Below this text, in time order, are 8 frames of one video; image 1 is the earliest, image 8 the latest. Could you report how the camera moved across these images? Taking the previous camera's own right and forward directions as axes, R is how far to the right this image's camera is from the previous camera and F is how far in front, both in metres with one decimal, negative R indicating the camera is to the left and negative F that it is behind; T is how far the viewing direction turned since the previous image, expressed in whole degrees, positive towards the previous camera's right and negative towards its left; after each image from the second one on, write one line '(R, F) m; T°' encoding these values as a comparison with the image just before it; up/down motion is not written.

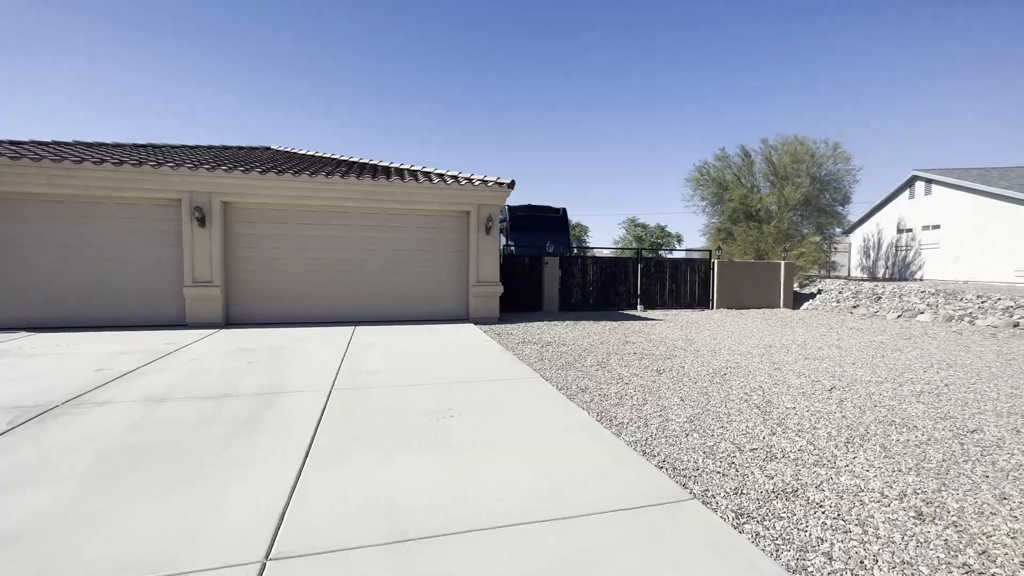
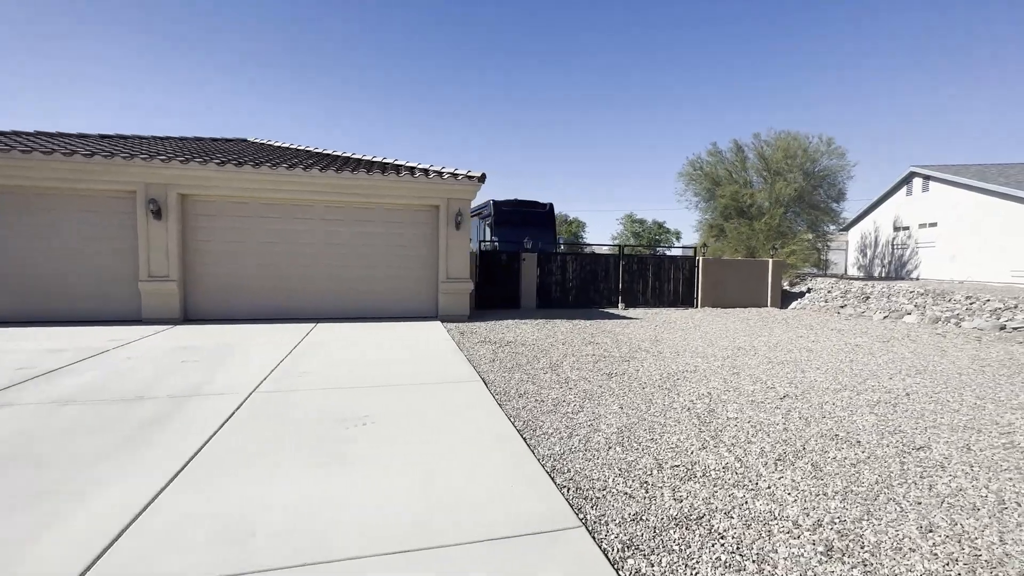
(+0.9, +0.4) m; -1°
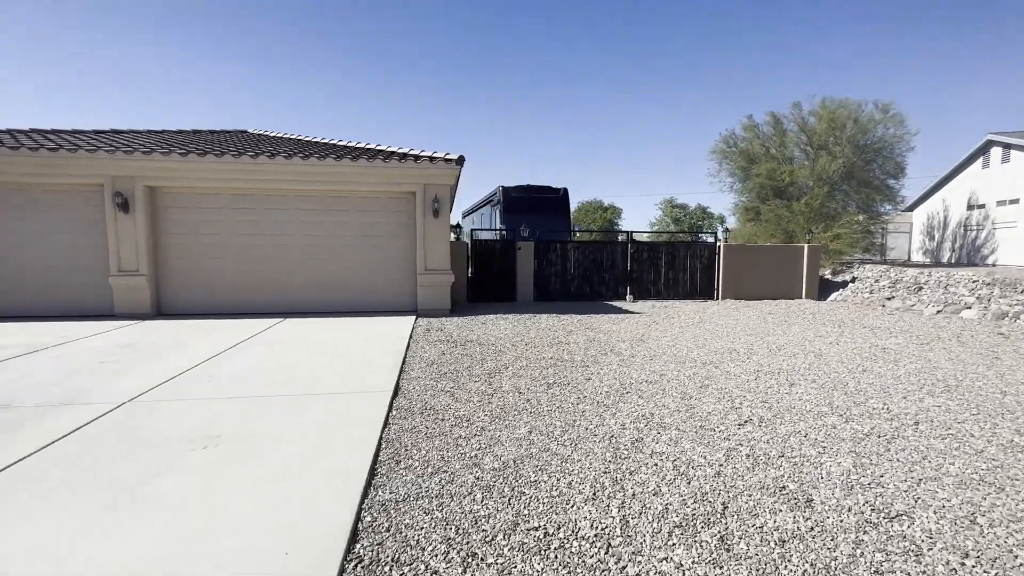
(+1.5, +1.0) m; -6°
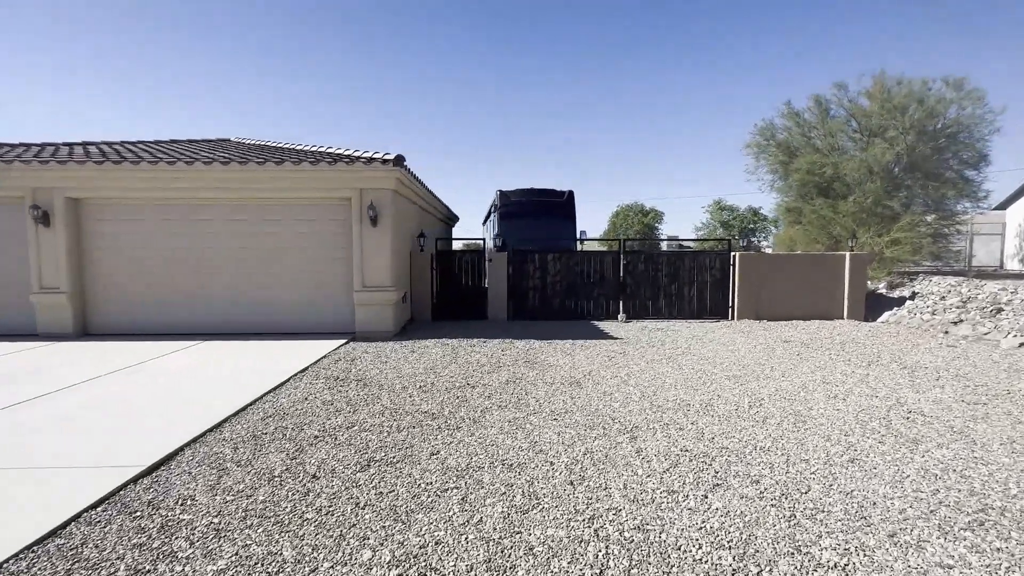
(+2.2, +1.8) m; -7°
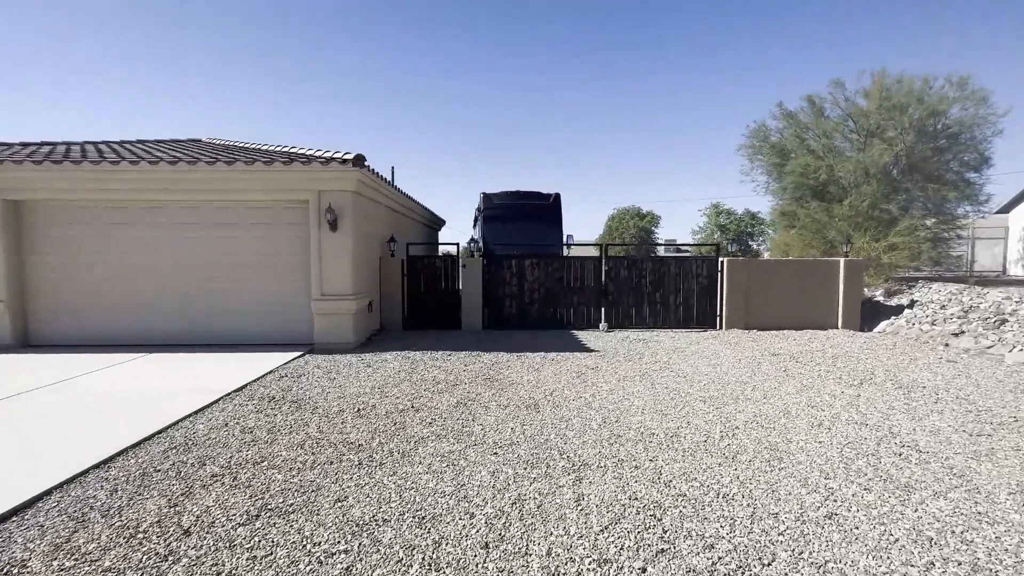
(+0.6, +0.6) m; 0°
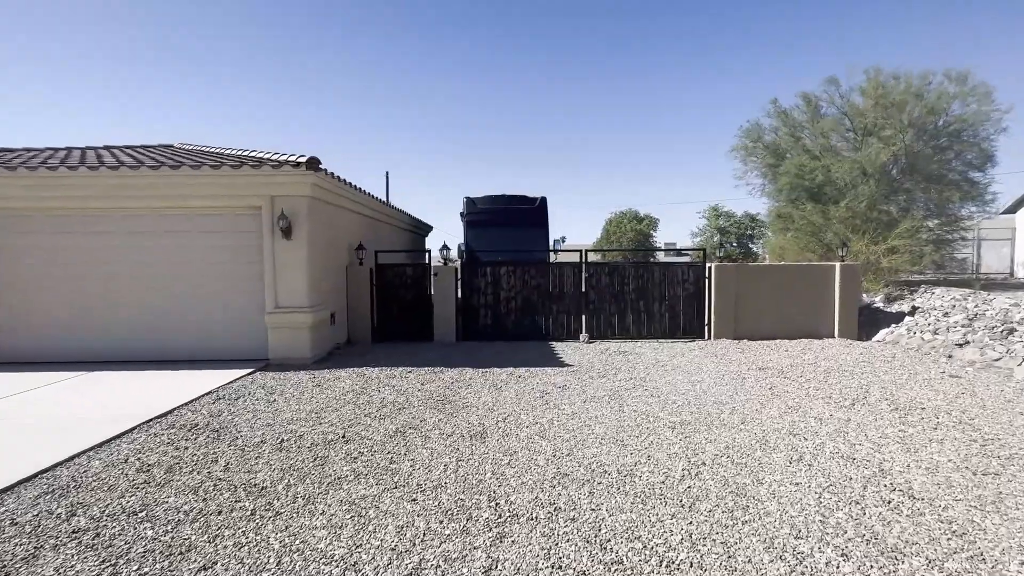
(+0.7, +0.6) m; 0°
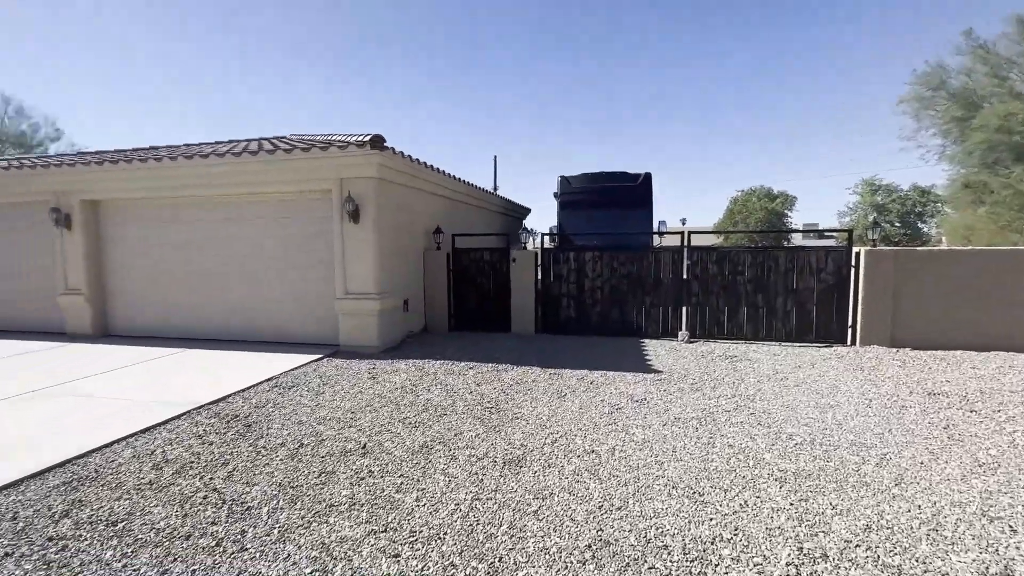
(+0.6, +1.1) m; -14°
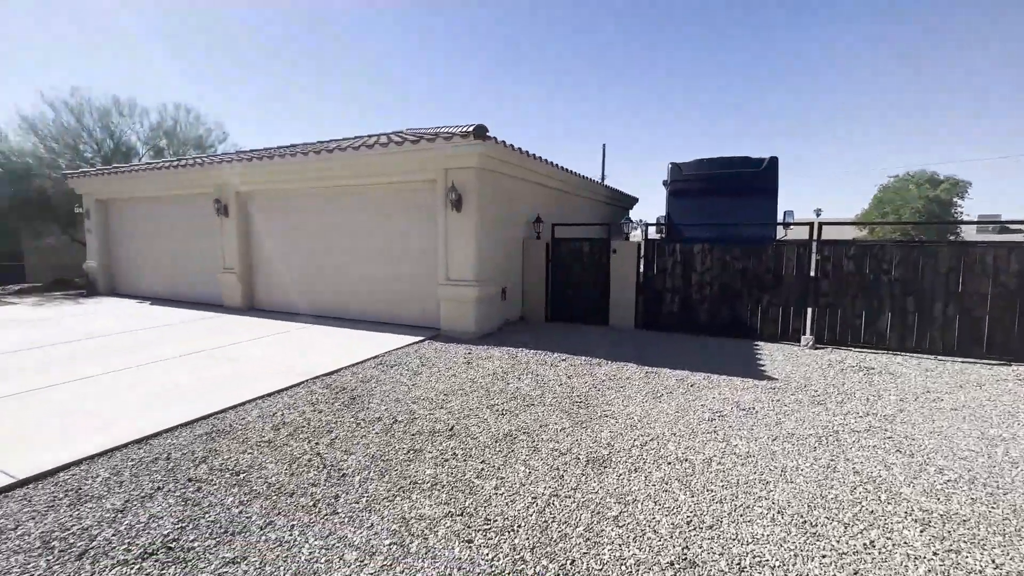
(+0.1, +0.1) m; -13°
